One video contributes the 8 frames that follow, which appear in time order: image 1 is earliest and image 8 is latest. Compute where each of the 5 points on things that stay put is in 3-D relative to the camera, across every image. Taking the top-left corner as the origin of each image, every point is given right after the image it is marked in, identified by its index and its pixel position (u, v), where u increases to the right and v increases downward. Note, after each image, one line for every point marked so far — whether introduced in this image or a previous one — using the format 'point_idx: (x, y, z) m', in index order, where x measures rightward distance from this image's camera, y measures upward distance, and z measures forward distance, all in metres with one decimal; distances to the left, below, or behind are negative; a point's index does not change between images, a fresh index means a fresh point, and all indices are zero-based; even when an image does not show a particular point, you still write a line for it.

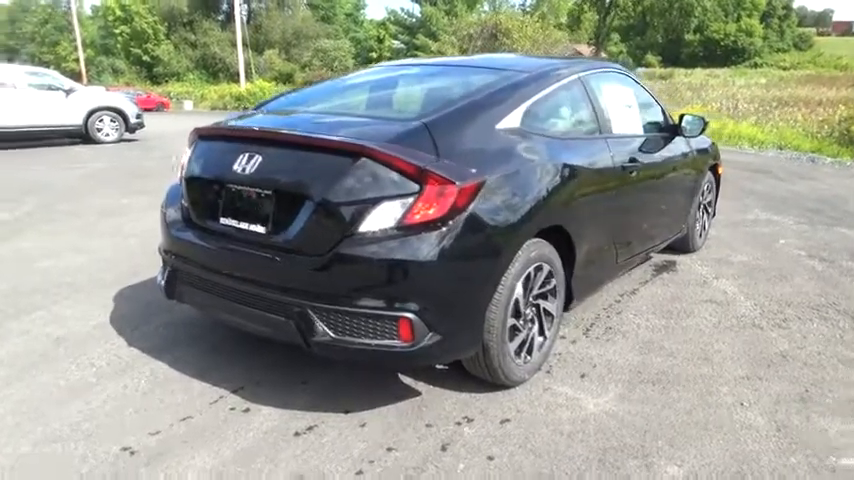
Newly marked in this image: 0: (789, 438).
0: (+1.8, -1.0, +3.2) m
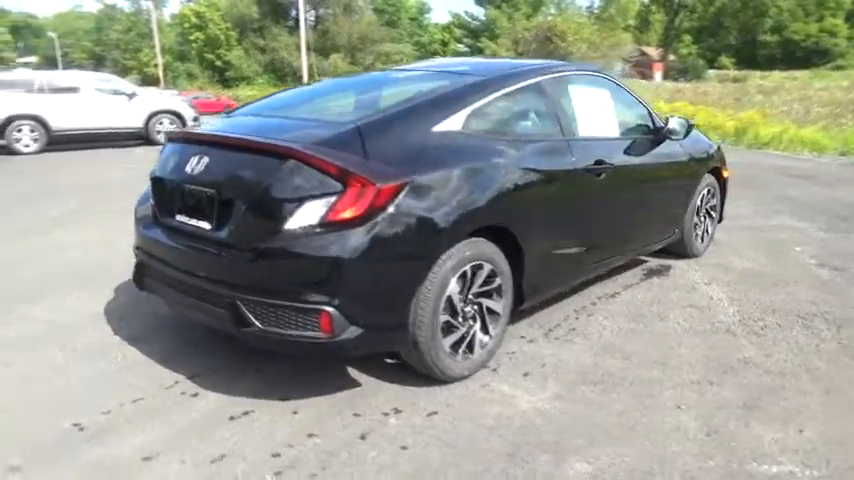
0: (+1.4, -1.0, +3.2) m
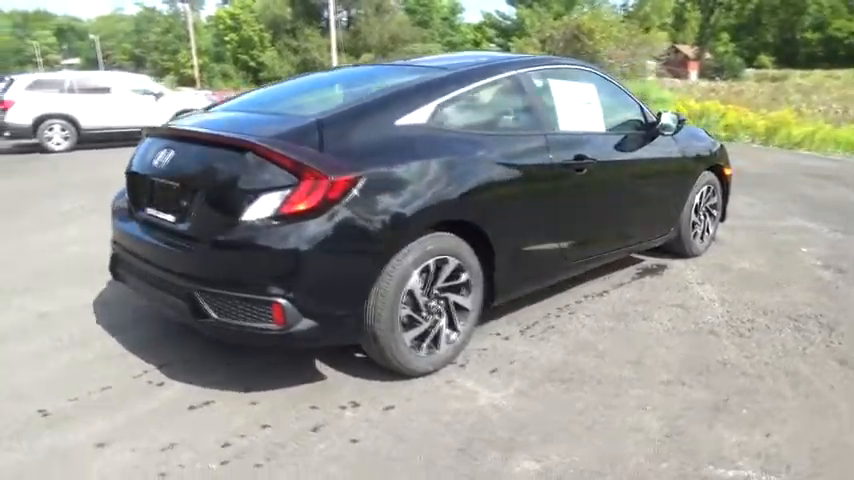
0: (+1.2, -1.0, +3.1) m
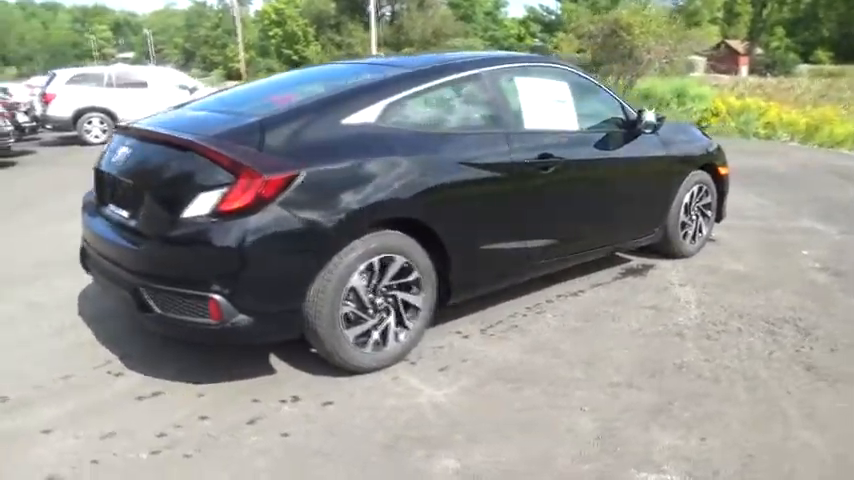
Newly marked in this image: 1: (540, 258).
0: (+0.8, -1.0, +3.1) m
1: (+0.8, -0.1, +4.7) m
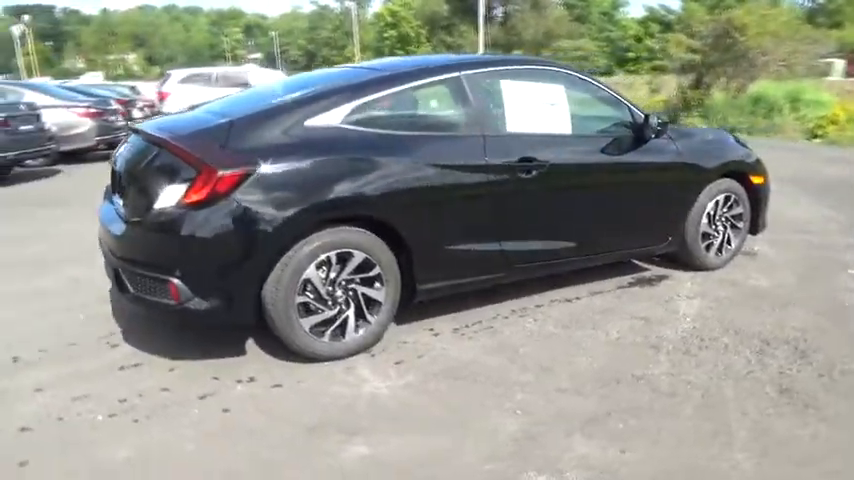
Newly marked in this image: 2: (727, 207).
0: (+0.4, -1.0, +3.1) m
1: (+0.7, -0.1, +4.7) m
2: (+2.6, +0.3, +5.8) m
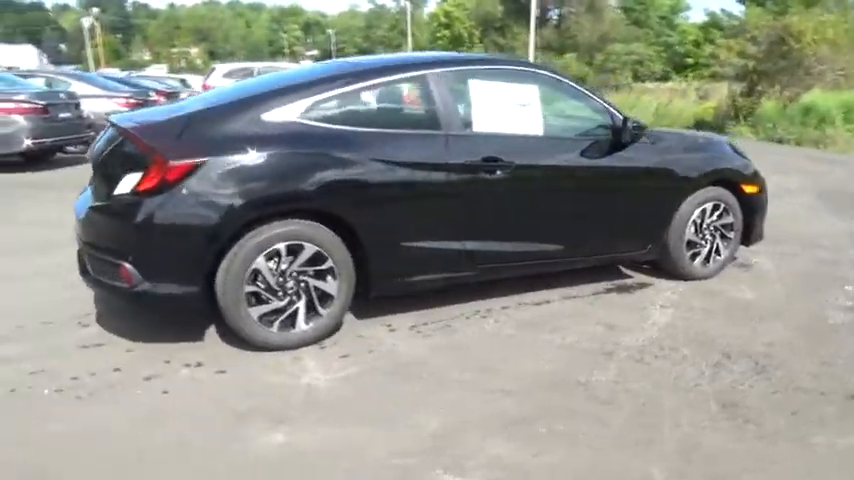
0: (0.0, -1.0, +3.1) m
1: (+0.4, -0.2, +4.7) m
2: (+2.5, +0.2, +5.7) m
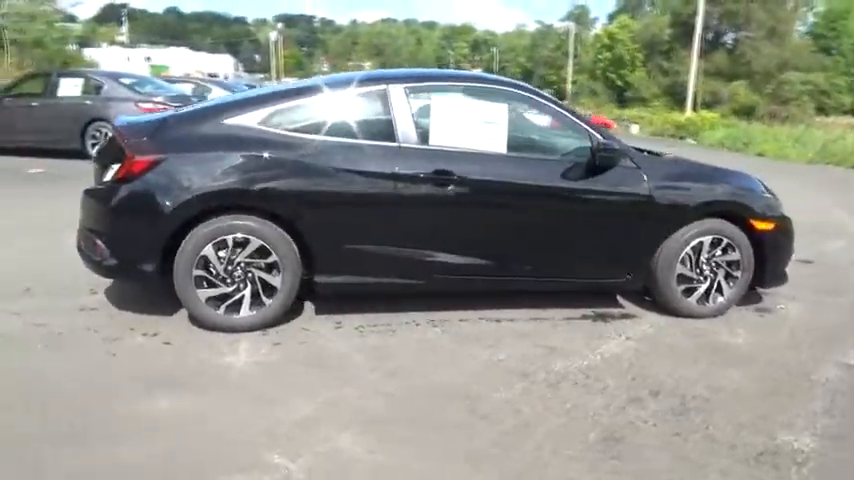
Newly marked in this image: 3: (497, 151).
0: (-0.7, -1.0, +3.3) m
1: (+0.1, -0.2, +4.8) m
2: (+2.3, -0.1, +5.3) m
3: (+0.5, +0.6, +4.8) m
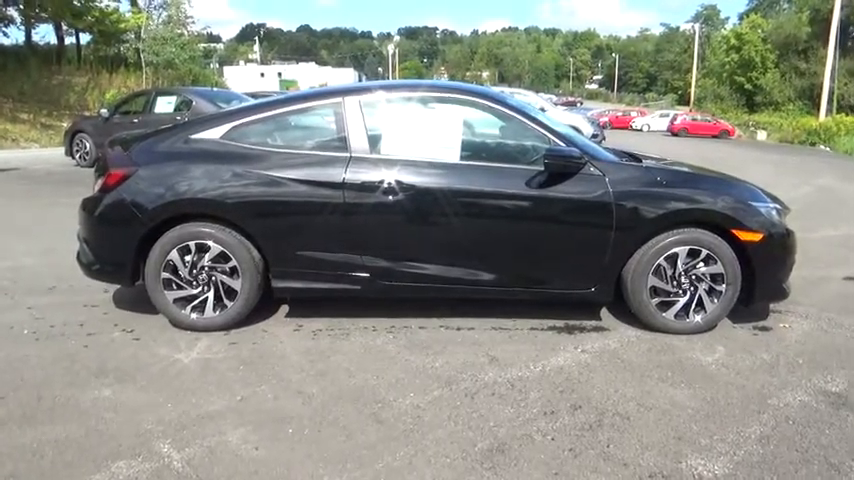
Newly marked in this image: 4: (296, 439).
0: (-1.3, -1.0, +3.6) m
1: (-0.3, -0.3, +4.9) m
2: (+2.1, -0.2, +5.0) m
3: (+0.2, +0.6, +4.8) m
4: (-0.6, -1.0, +3.5) m
